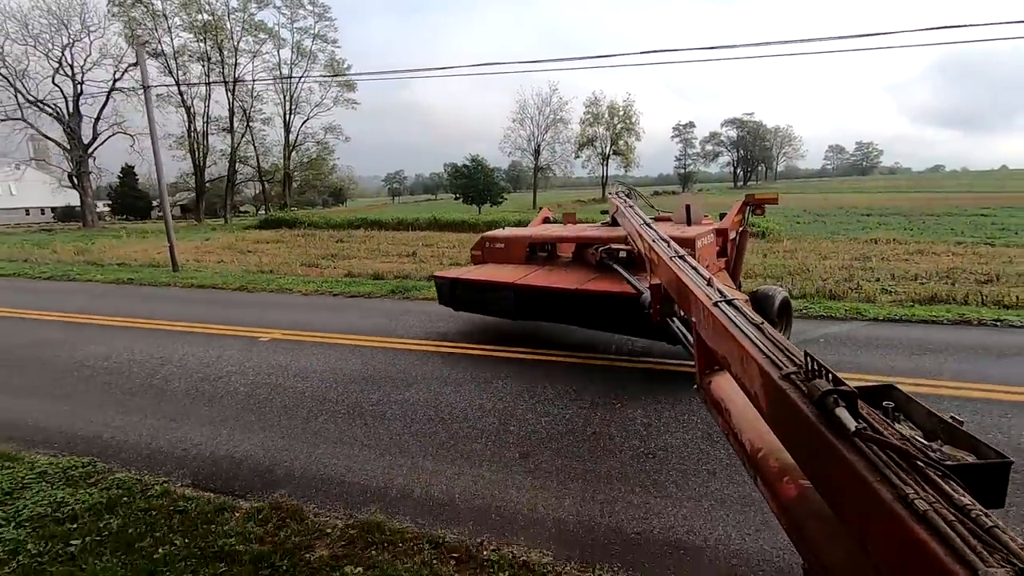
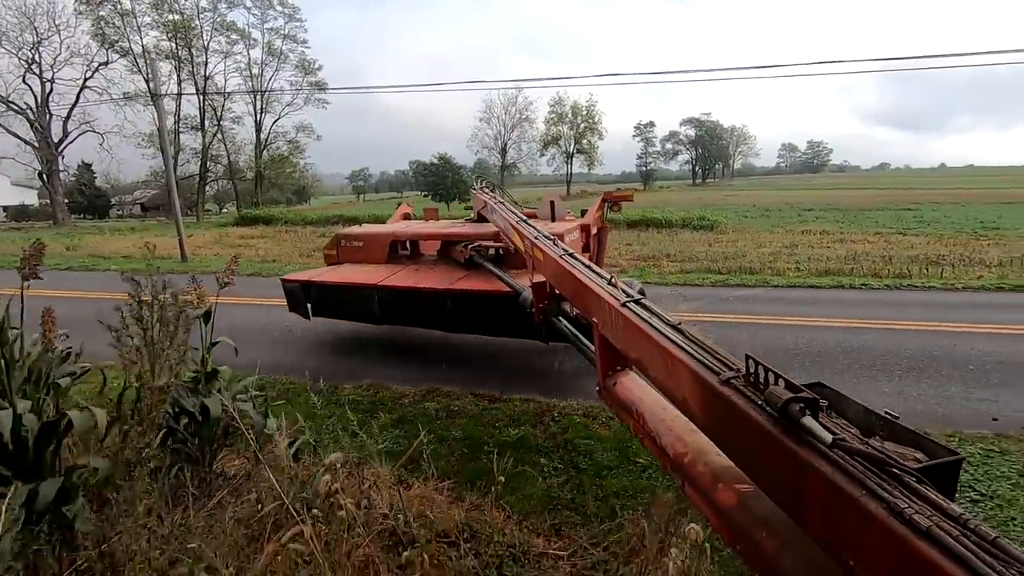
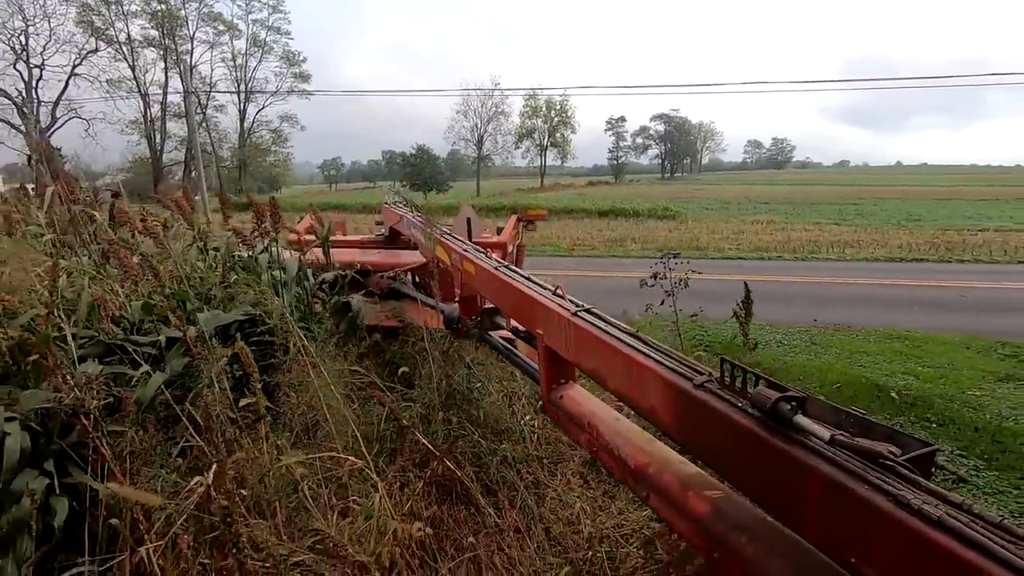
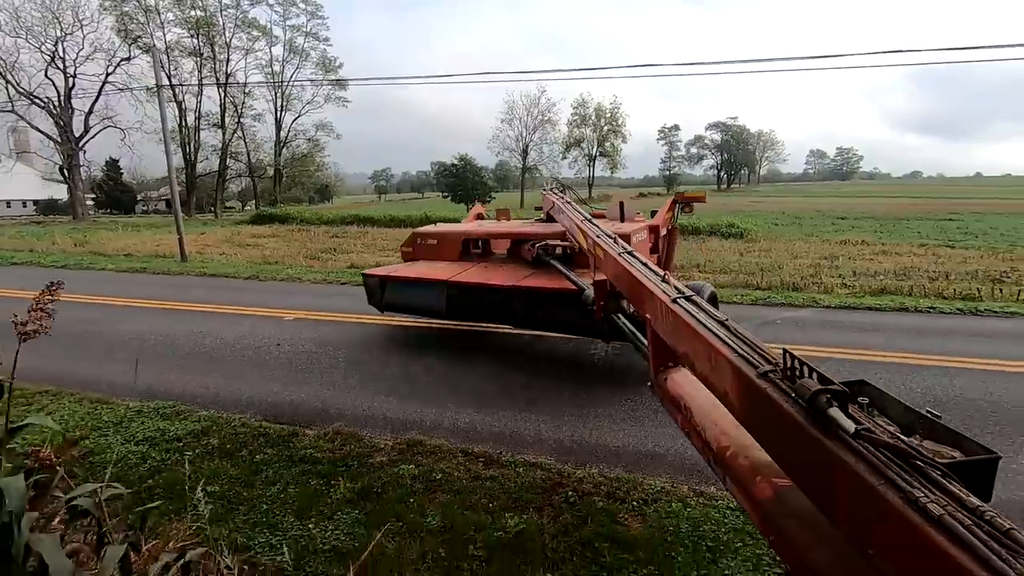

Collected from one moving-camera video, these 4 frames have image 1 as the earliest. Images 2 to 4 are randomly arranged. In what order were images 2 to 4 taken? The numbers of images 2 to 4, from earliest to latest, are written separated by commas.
4, 2, 3
